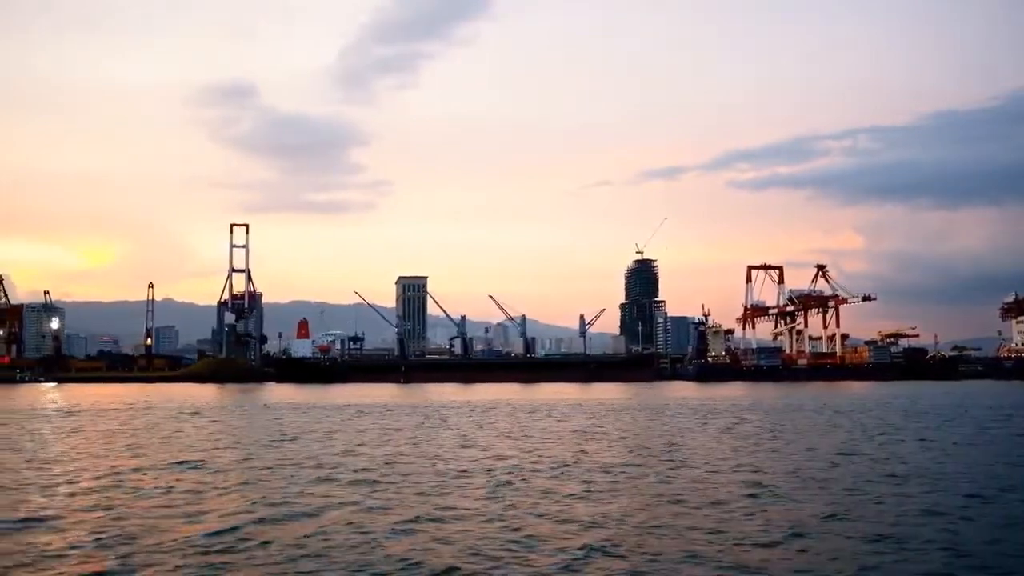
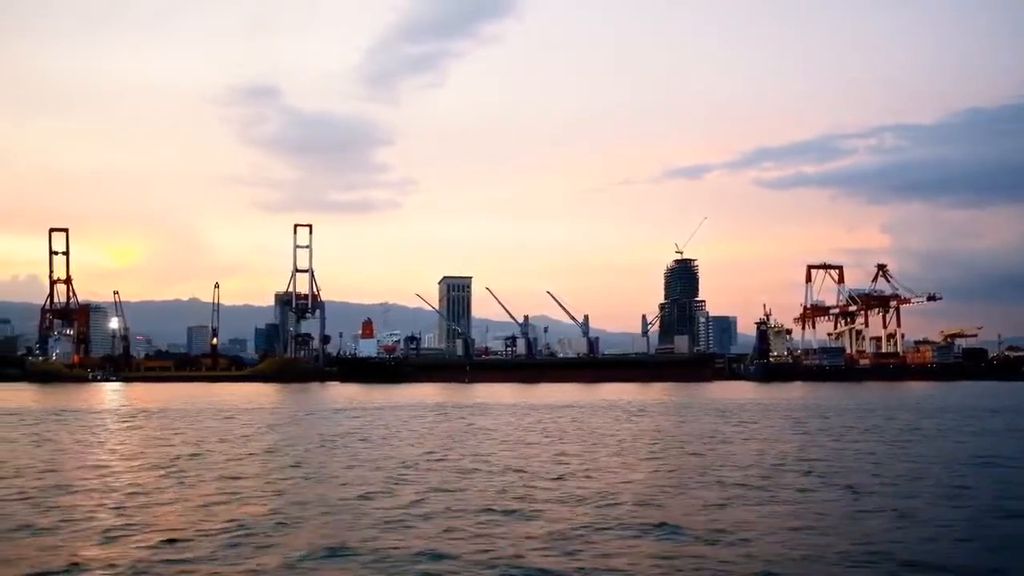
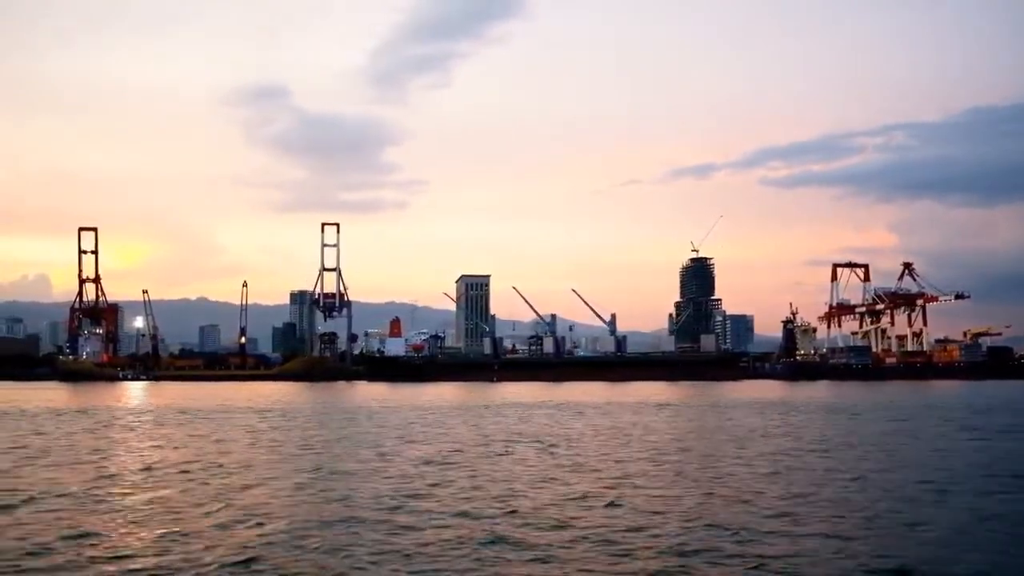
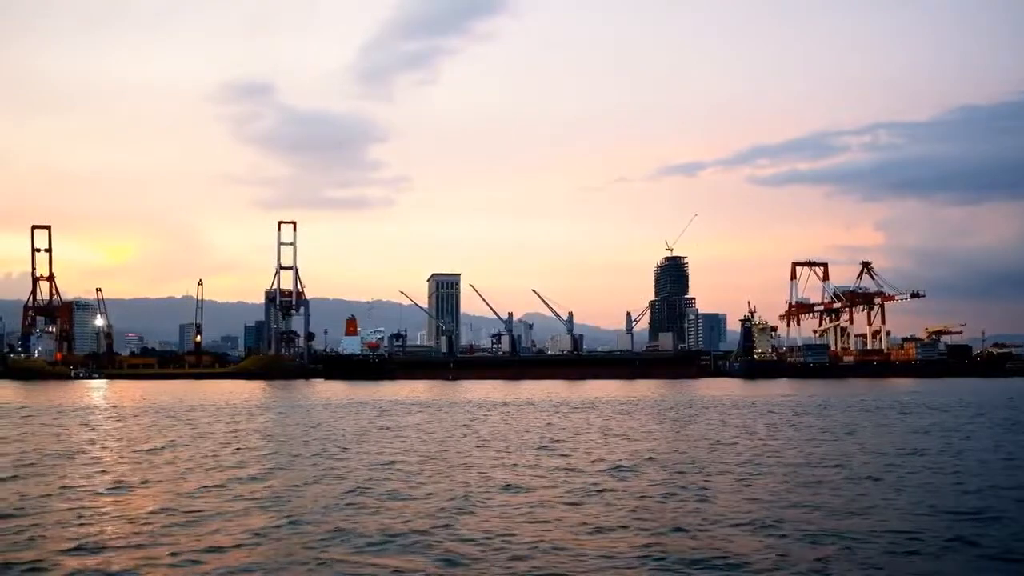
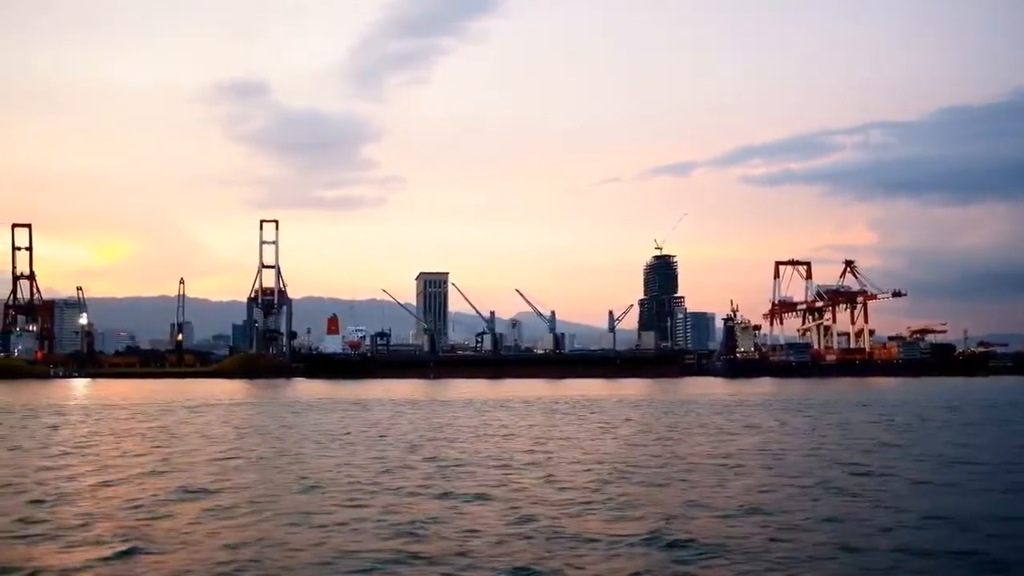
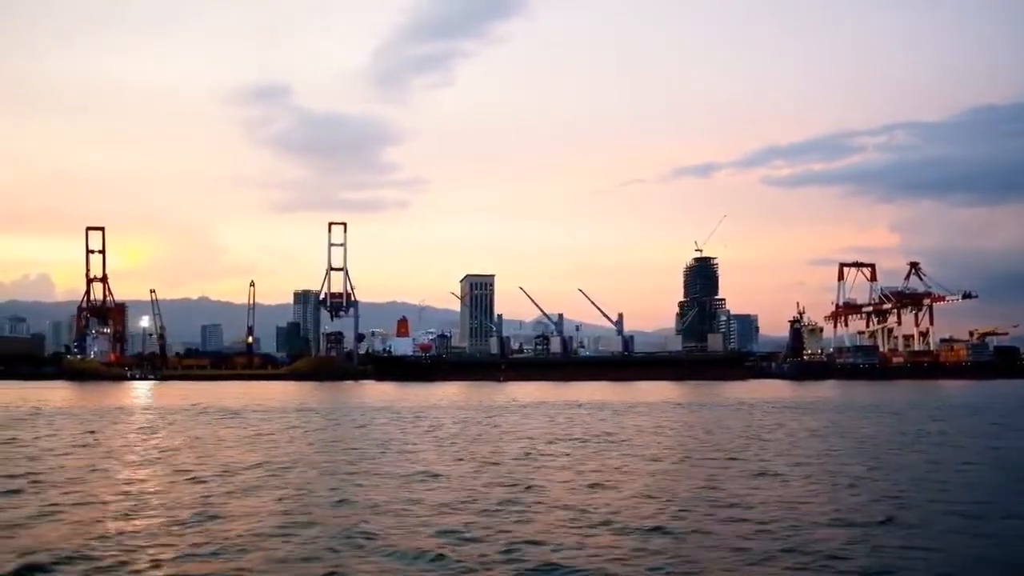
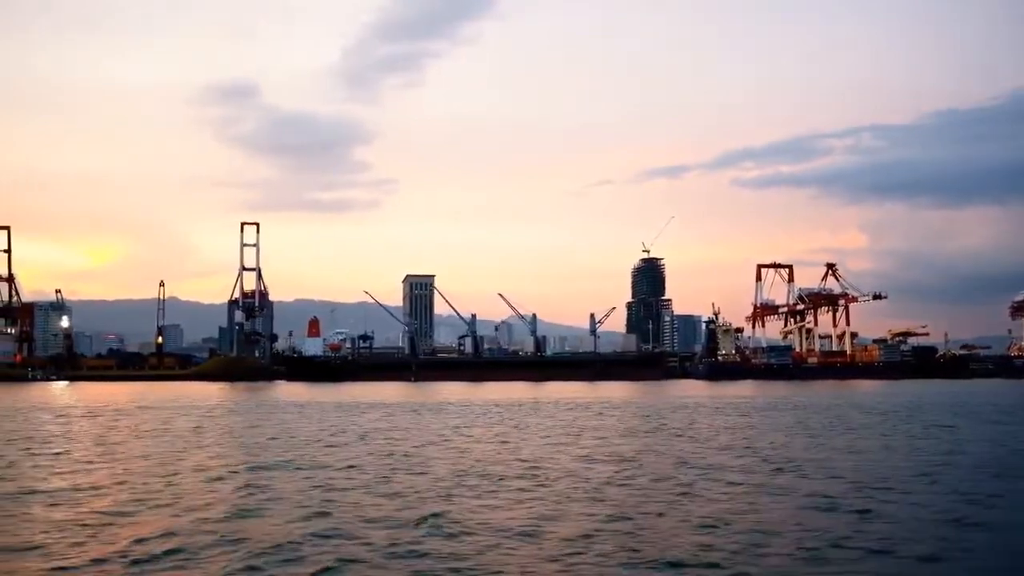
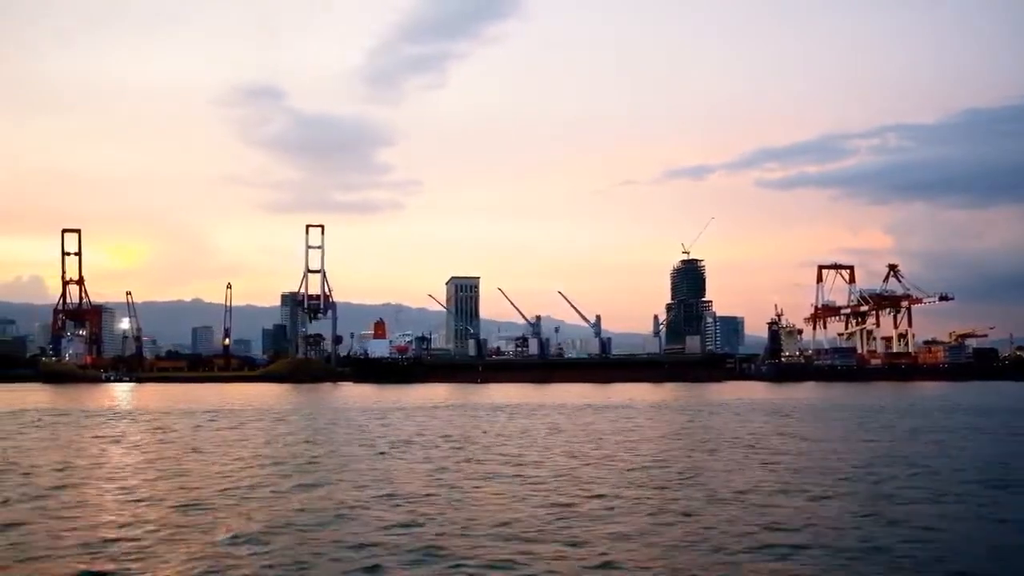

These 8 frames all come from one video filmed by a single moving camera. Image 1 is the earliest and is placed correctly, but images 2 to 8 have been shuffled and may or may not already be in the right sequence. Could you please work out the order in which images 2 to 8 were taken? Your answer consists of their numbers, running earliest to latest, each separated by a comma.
7, 5, 4, 2, 8, 3, 6
